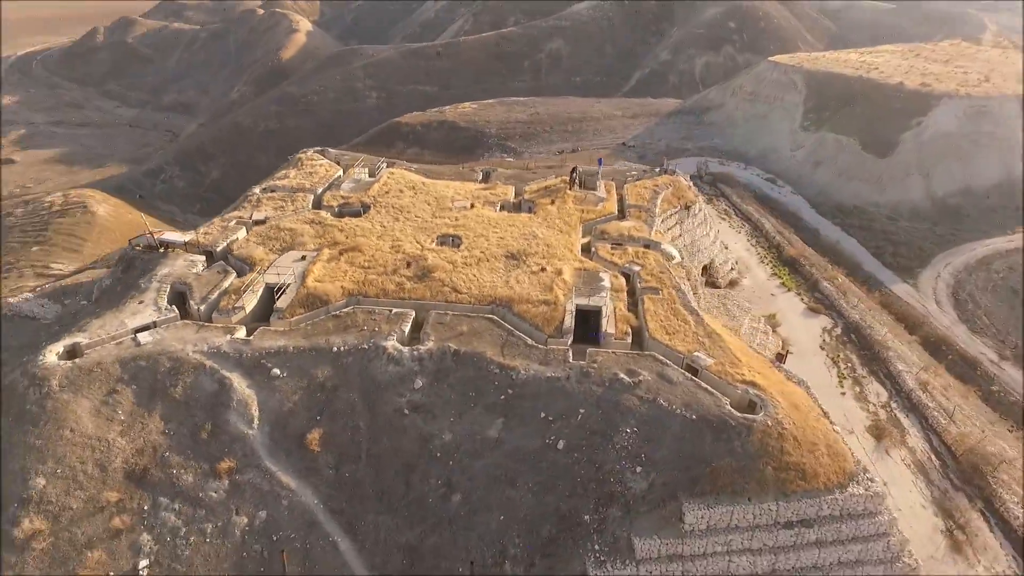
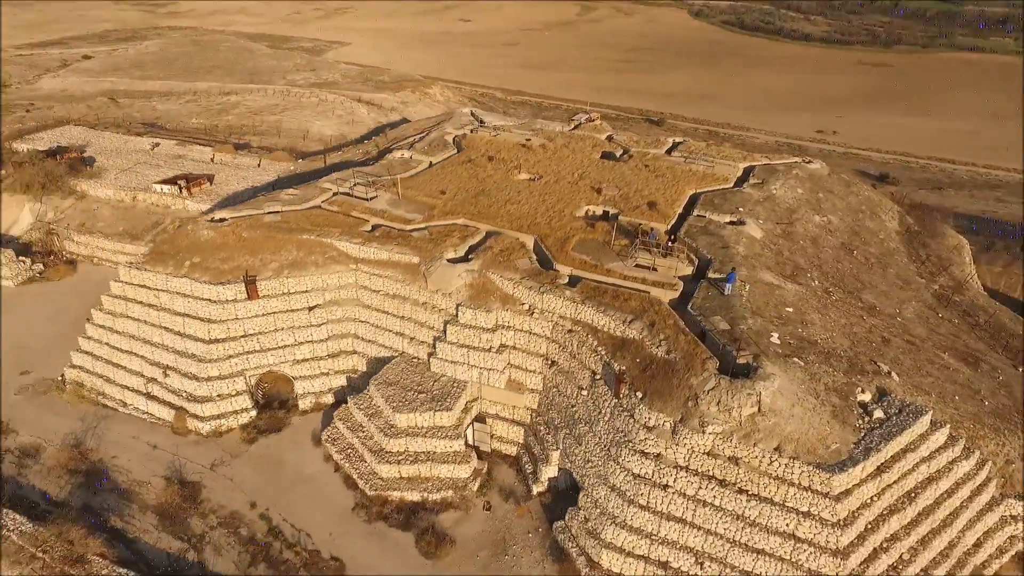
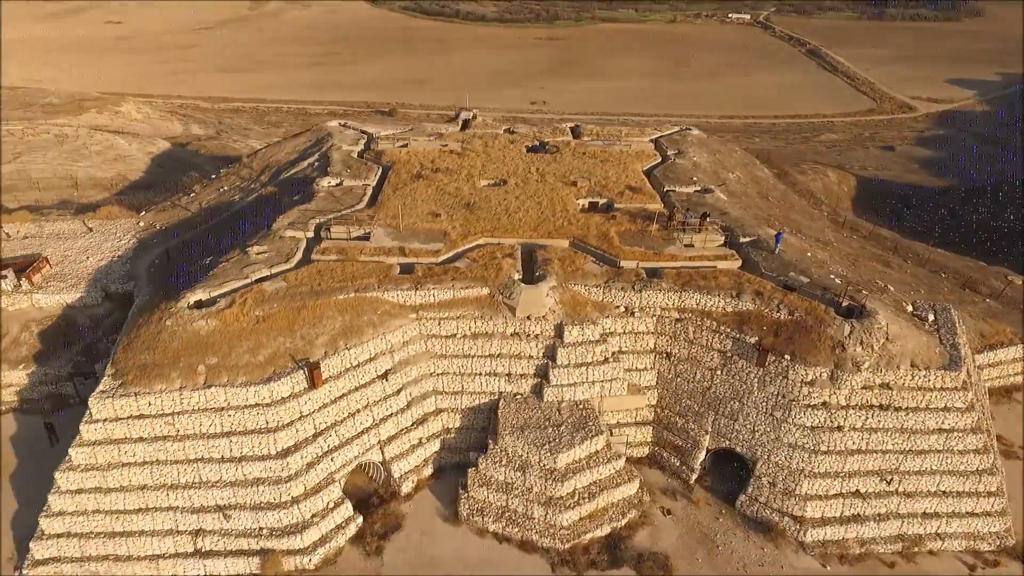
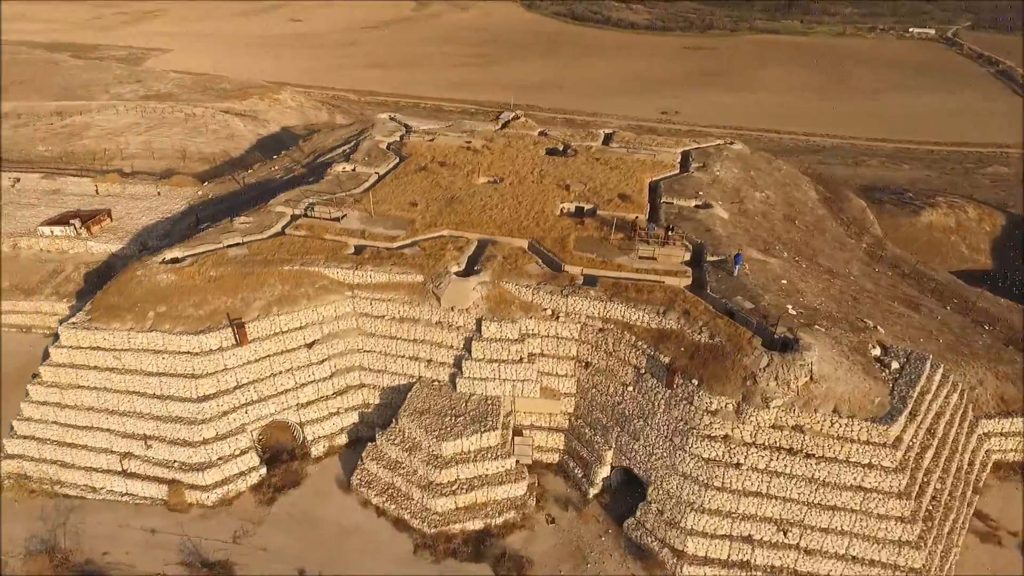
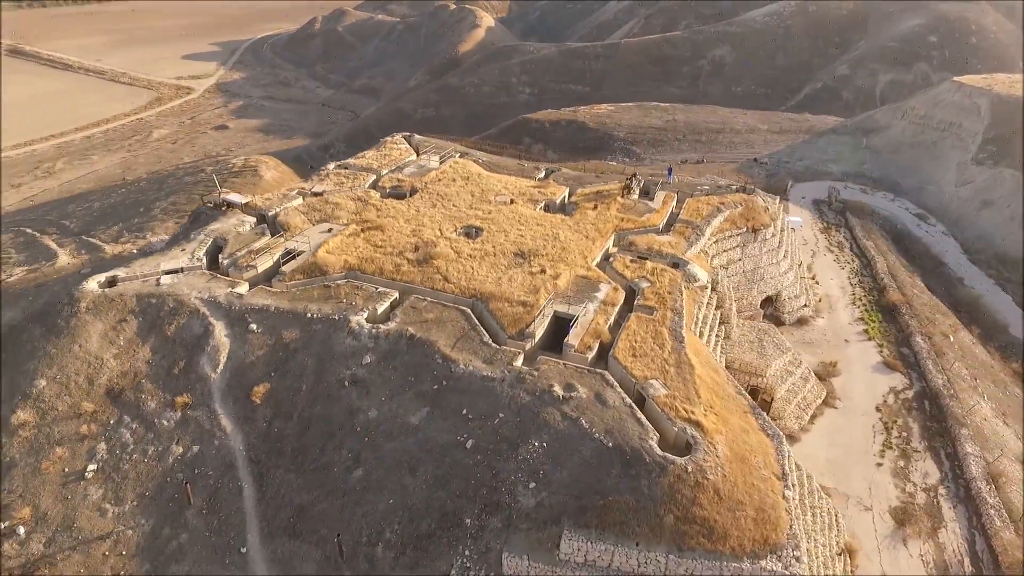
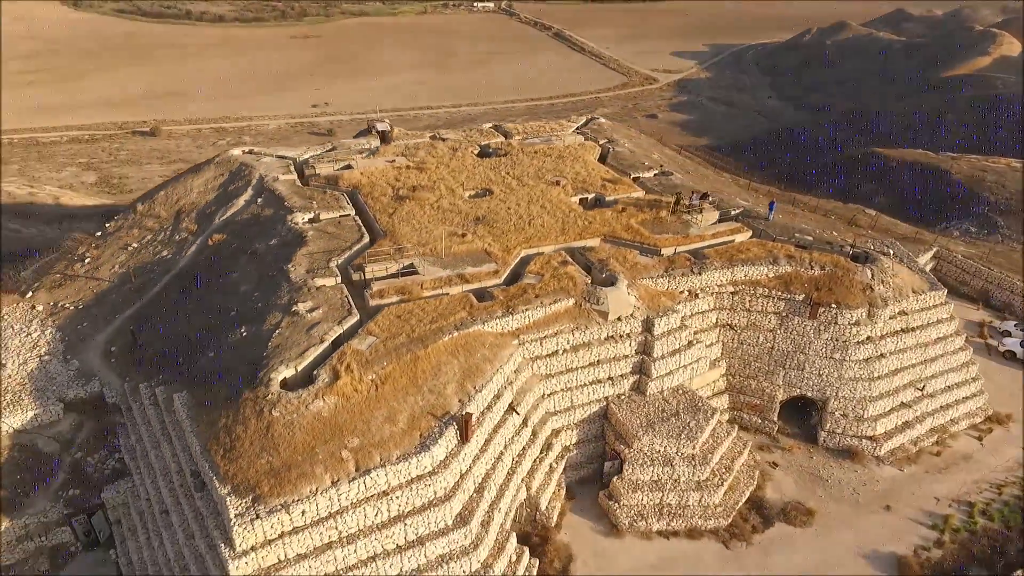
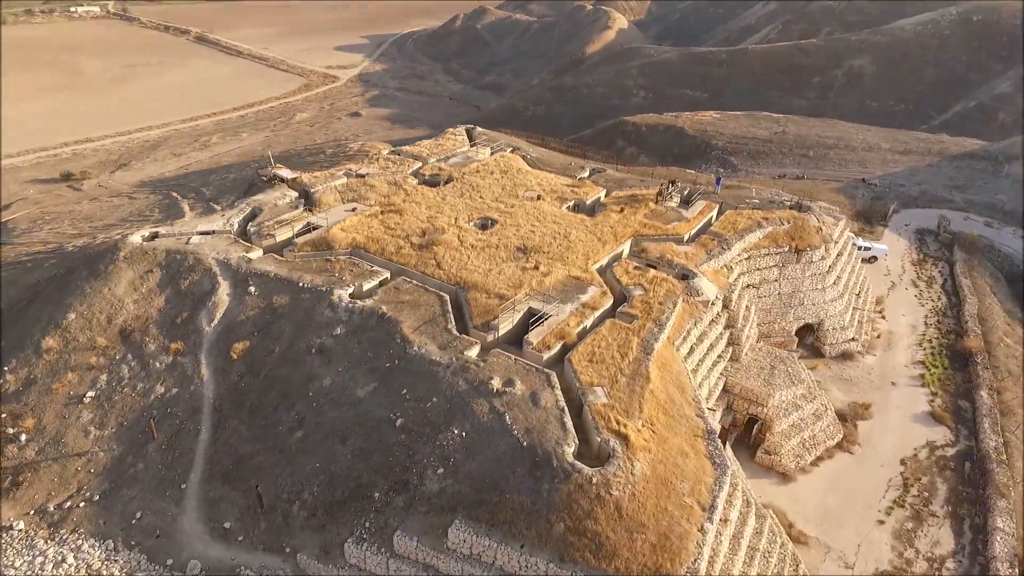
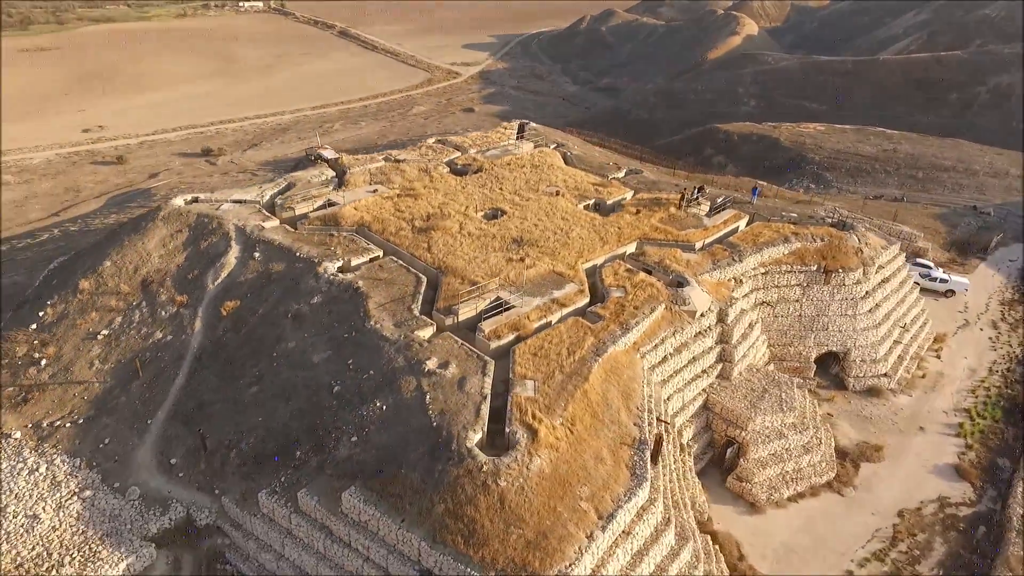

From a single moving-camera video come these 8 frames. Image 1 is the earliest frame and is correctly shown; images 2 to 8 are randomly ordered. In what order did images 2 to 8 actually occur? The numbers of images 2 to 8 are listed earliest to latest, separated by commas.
5, 7, 8, 6, 3, 4, 2
